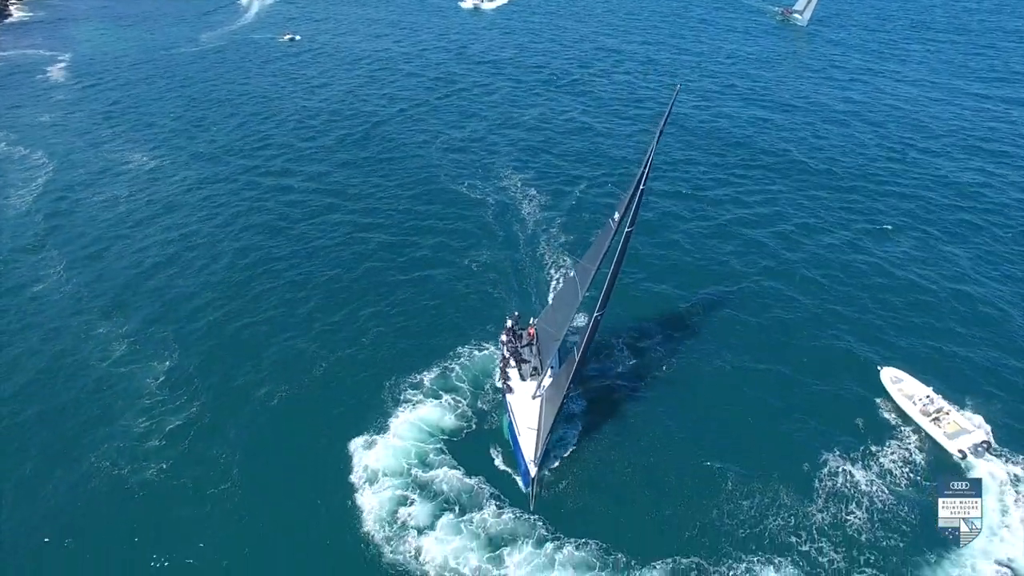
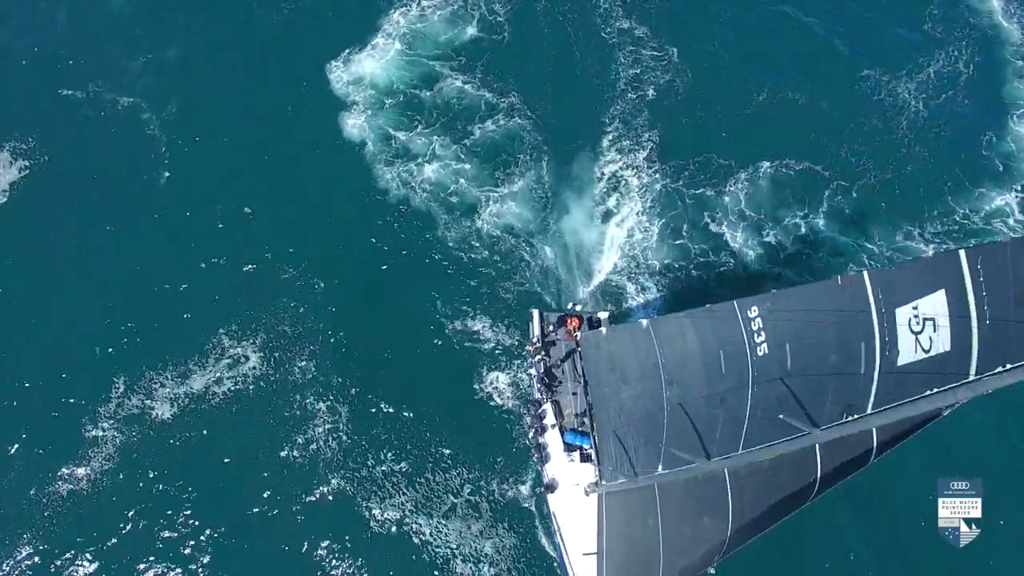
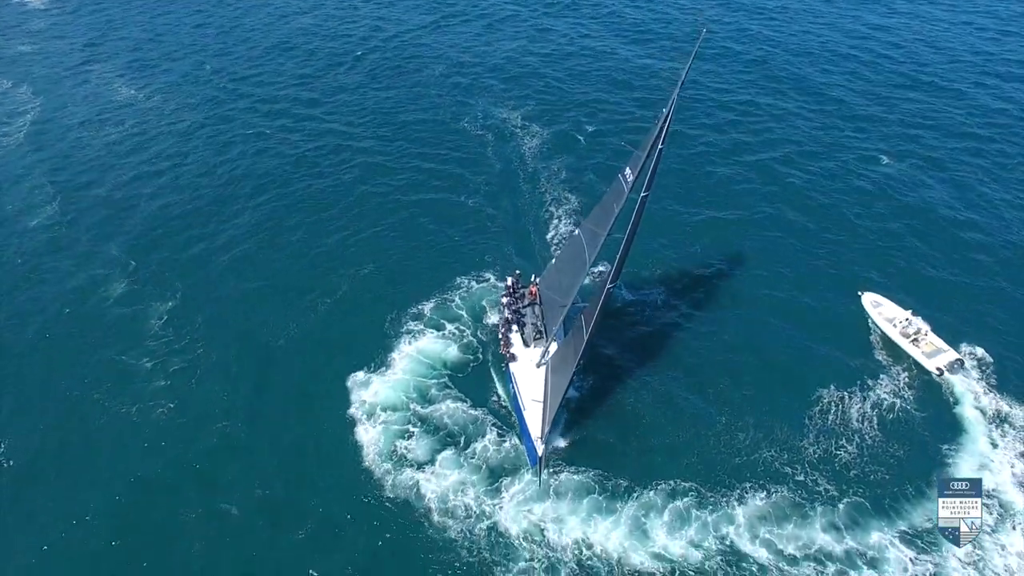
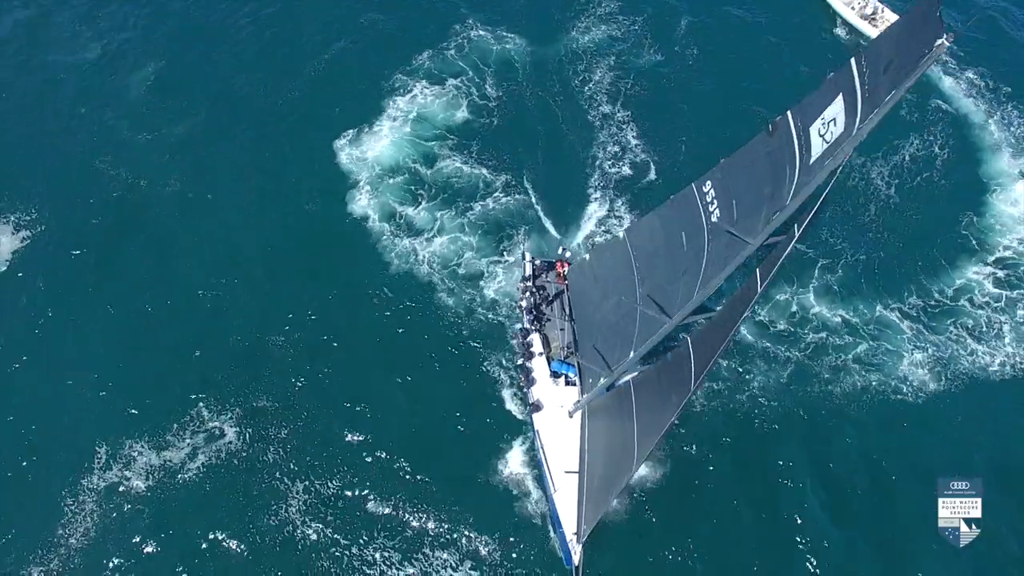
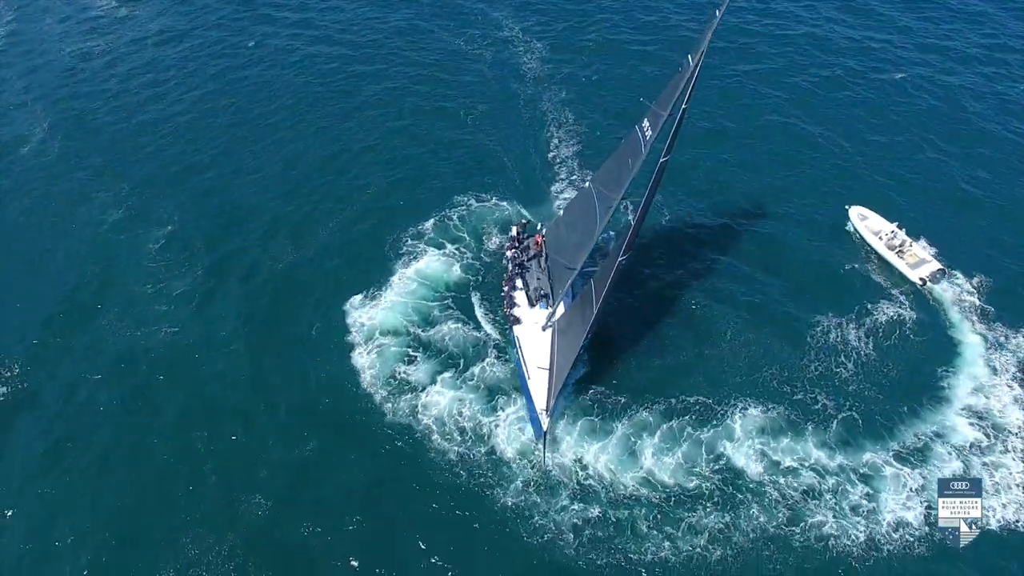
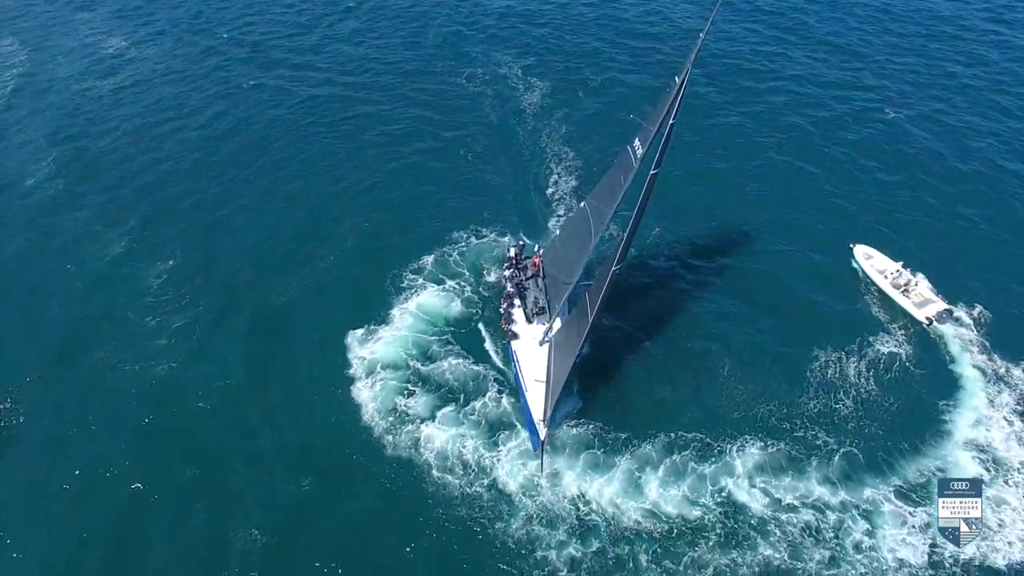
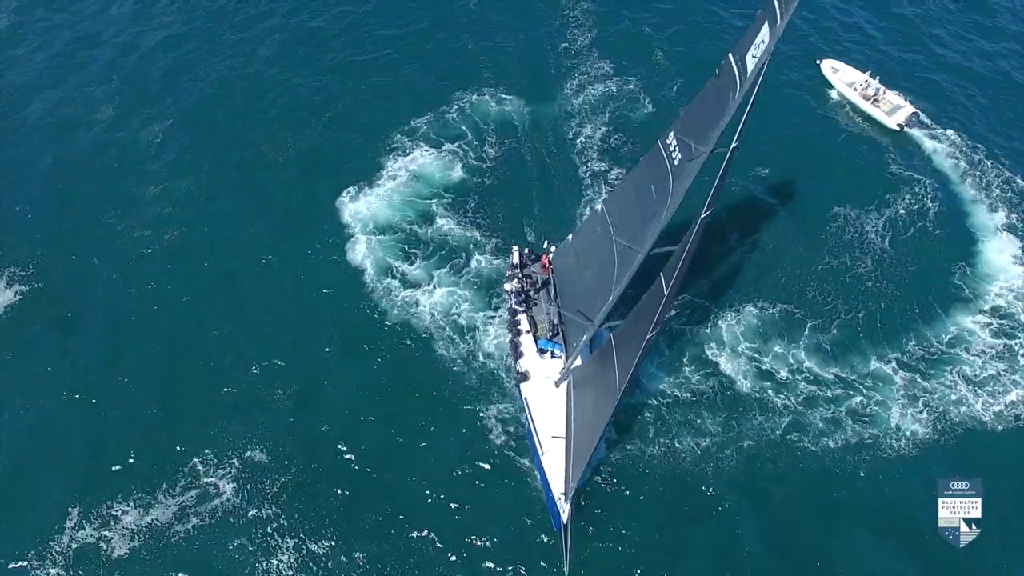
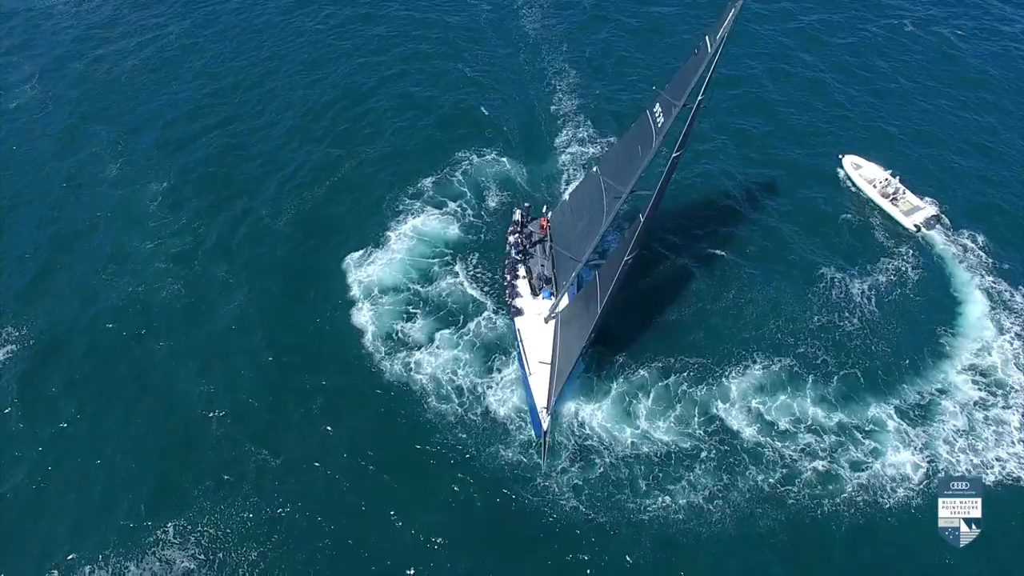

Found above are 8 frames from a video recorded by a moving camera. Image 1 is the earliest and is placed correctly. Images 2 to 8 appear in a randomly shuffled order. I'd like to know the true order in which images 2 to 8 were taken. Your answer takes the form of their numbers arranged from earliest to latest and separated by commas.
3, 6, 5, 8, 7, 4, 2
